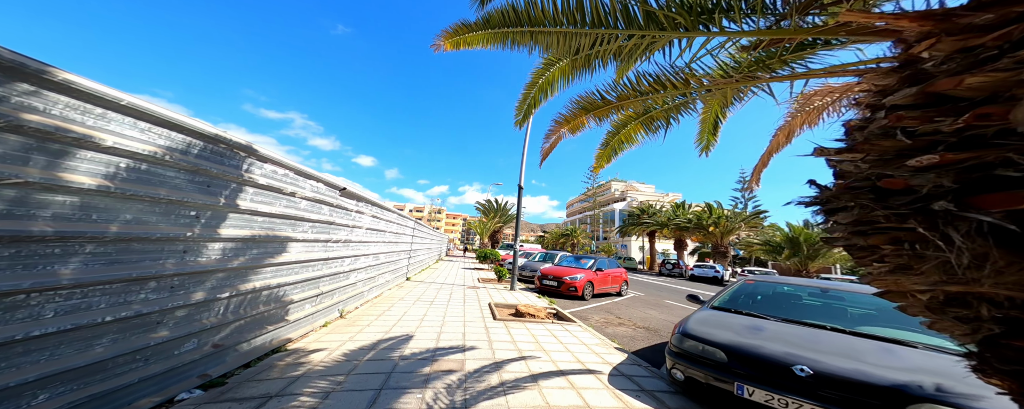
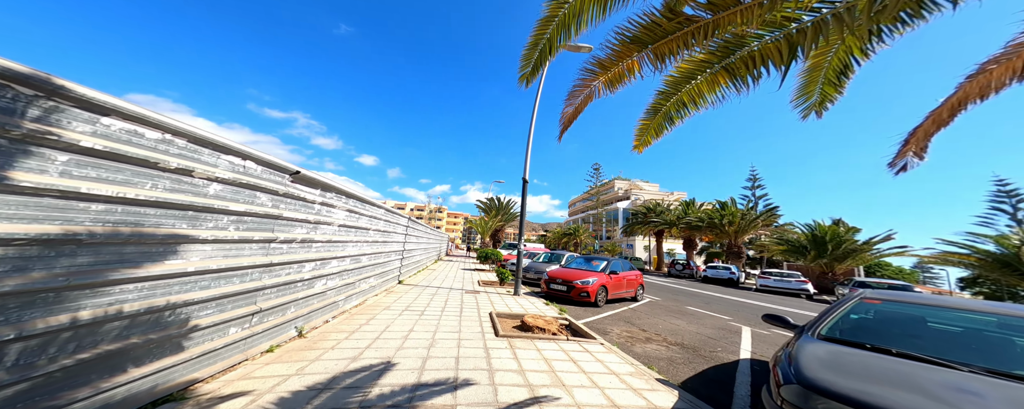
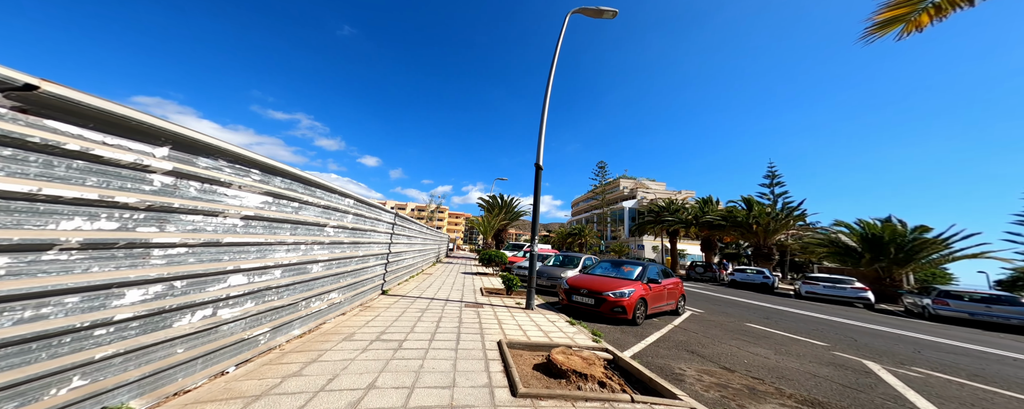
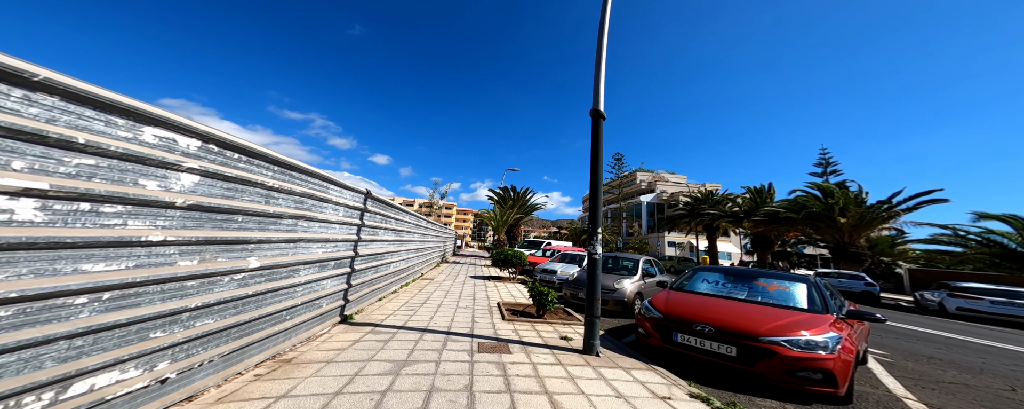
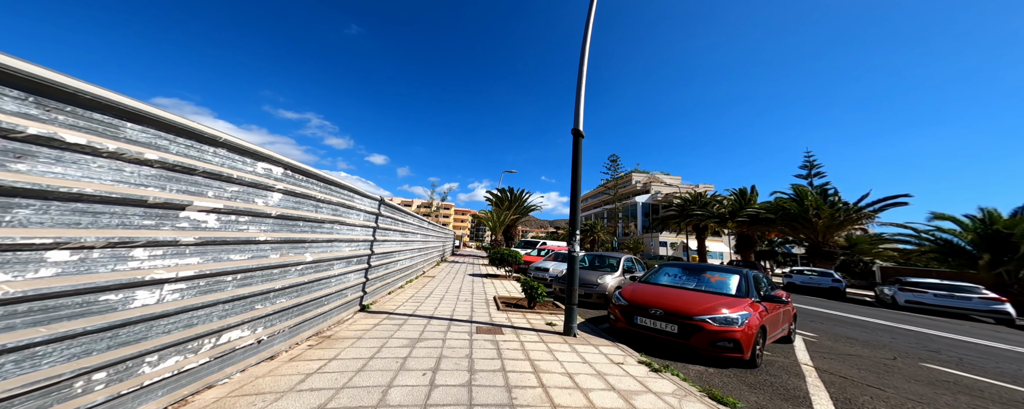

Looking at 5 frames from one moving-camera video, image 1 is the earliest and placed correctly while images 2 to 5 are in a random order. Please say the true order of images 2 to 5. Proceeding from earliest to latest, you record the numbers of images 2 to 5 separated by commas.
2, 3, 5, 4
